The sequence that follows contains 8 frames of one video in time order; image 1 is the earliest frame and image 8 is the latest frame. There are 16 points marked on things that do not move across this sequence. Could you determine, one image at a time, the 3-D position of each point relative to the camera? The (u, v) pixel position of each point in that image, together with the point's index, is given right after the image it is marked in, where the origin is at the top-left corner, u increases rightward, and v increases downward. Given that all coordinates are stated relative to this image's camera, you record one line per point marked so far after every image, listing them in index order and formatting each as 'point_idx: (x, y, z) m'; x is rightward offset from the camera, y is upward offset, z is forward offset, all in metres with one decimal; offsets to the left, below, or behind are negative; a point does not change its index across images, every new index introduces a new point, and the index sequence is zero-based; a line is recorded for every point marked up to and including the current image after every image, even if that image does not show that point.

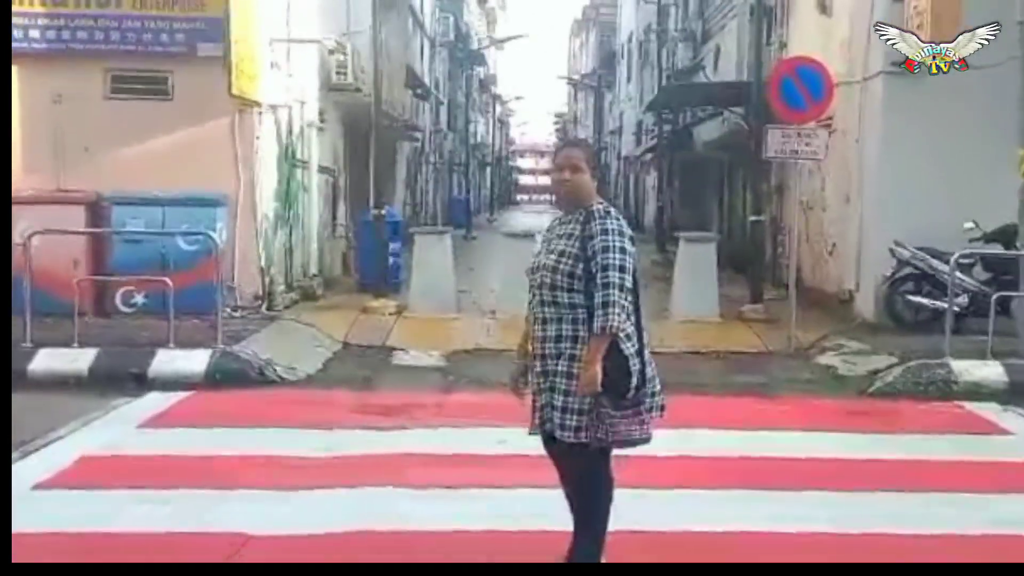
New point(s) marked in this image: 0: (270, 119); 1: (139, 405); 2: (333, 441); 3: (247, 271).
0: (-3.1, +2.2, +11.3) m
1: (-3.5, -1.1, +8.2) m
2: (-1.5, -1.3, +7.3) m
3: (-3.3, +0.2, +11.0) m
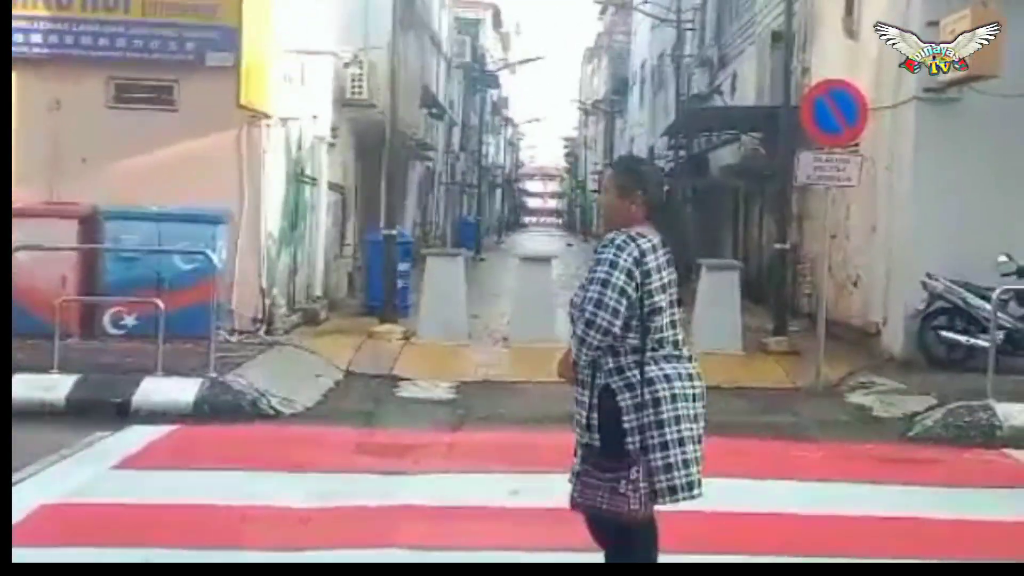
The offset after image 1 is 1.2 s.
0: (-2.9, +1.9, +10.9) m
1: (-3.4, -1.3, +7.7) m
2: (-1.4, -1.5, +6.7) m
3: (-3.2, 0.0, +10.5) m
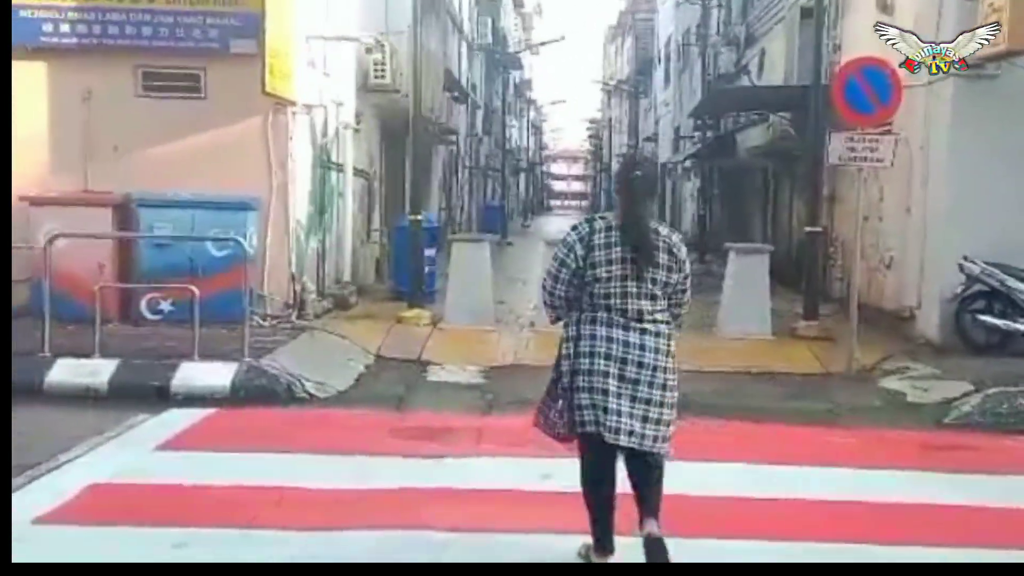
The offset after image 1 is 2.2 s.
0: (-2.6, +2.1, +10.9) m
1: (-3.1, -1.2, +7.7) m
2: (-1.1, -1.4, +6.7) m
3: (-2.8, +0.1, +10.6) m
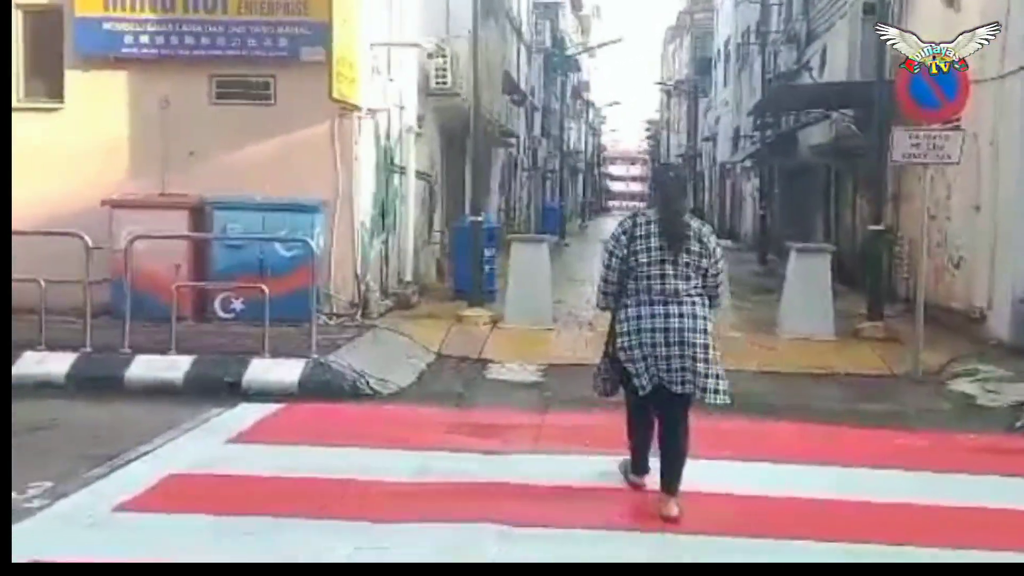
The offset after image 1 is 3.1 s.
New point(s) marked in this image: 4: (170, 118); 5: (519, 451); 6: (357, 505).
0: (-1.8, +2.1, +11.2) m
1: (-2.6, -1.2, +8.1) m
2: (-0.6, -1.4, +6.9) m
3: (-2.1, +0.1, +10.9) m
4: (-4.2, +2.1, +10.7) m
5: (+0.1, -1.4, +7.3) m
6: (-1.1, -1.5, +6.1) m
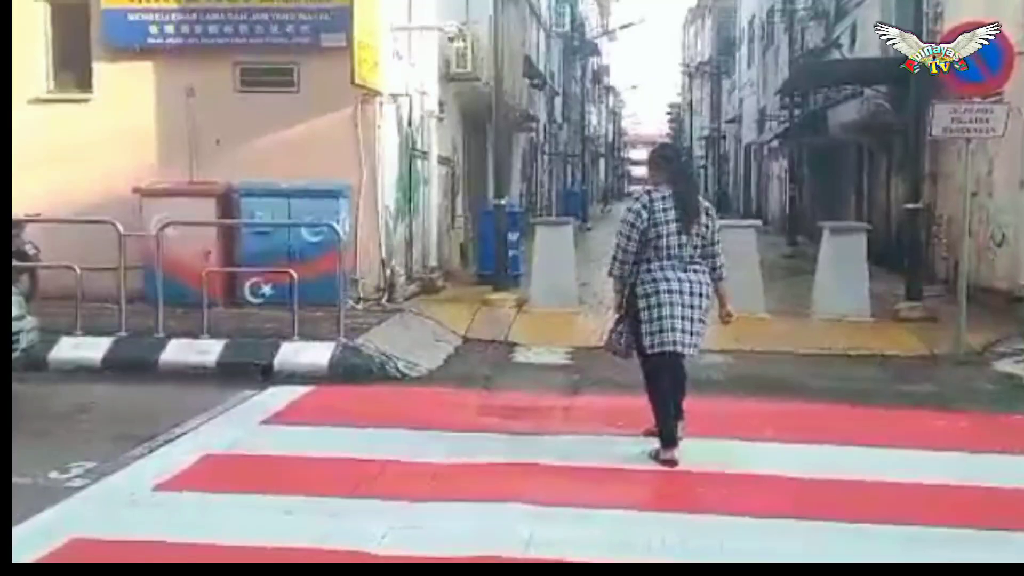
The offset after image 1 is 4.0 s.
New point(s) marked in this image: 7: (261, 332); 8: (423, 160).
0: (-1.5, +2.3, +11.1) m
1: (-2.3, -1.1, +8.1) m
2: (-0.4, -1.3, +6.9) m
3: (-1.8, +0.3, +10.9) m
4: (-3.9, +2.2, +10.7) m
5: (+0.3, -1.2, +7.3) m
6: (-0.9, -1.4, +6.1) m
7: (-2.8, -0.5, +9.6) m
8: (-1.2, +1.8, +12.1) m
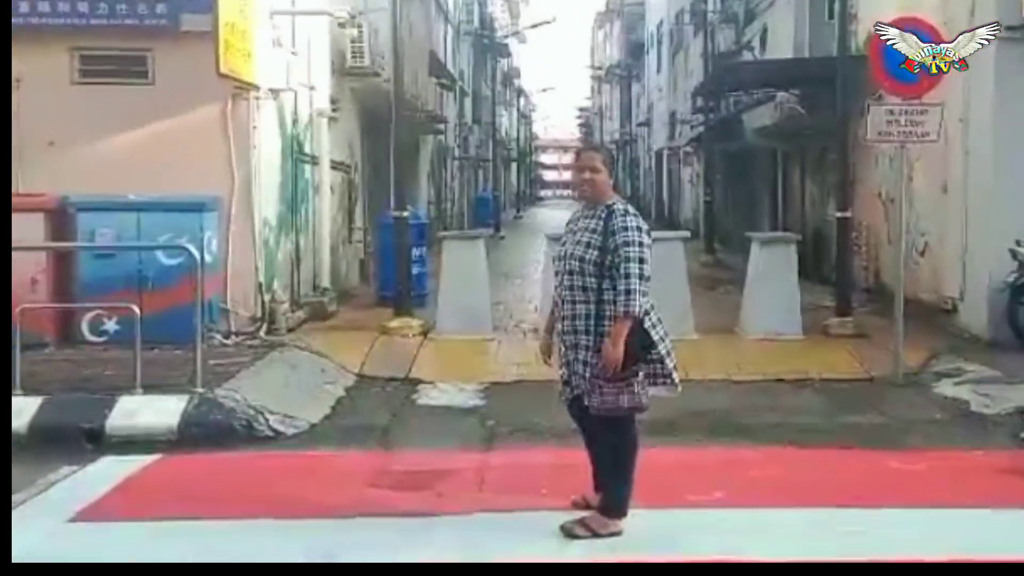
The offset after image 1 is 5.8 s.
0: (-2.6, +2.0, +9.6) m
1: (-3.1, -1.4, +6.5) m
2: (-1.0, -1.5, +5.5) m
3: (-2.8, 0.0, +9.3) m
4: (-5.0, +1.9, +9.0) m
5: (-0.3, -1.4, +5.9) m
6: (-1.4, -1.6, +4.6) m
7: (-3.6, -0.8, +7.9) m
8: (-2.4, +1.5, +10.6) m
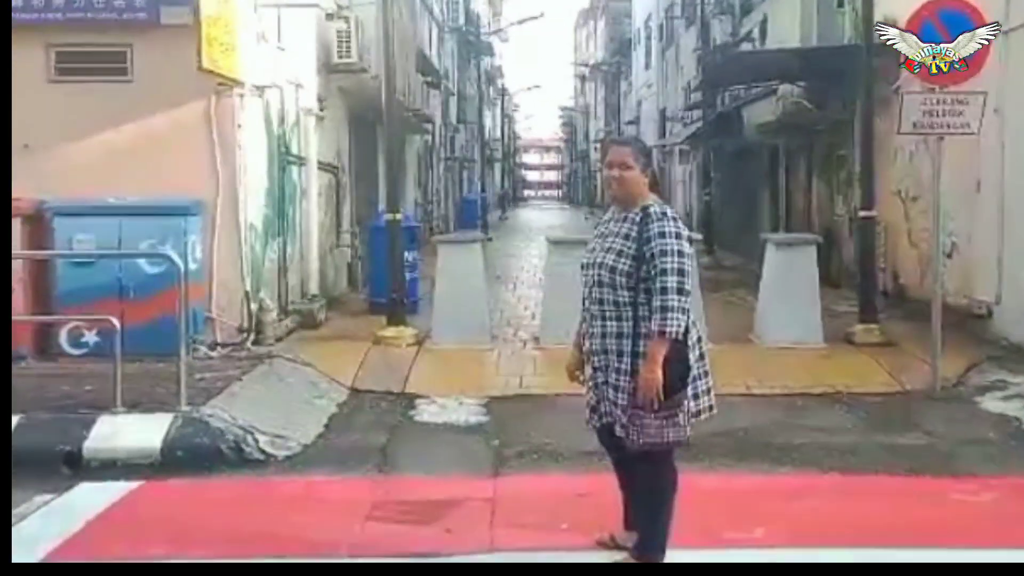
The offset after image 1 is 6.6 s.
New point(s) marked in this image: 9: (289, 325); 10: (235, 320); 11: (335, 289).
0: (-2.6, +1.9, +9.1) m
1: (-3.0, -1.4, +5.9) m
2: (-0.9, -1.6, +5.0) m
3: (-2.8, -0.1, +8.8) m
4: (-5.0, +1.8, +8.4) m
5: (-0.3, -1.5, +5.4) m
6: (-1.3, -1.7, +4.1) m
7: (-3.6, -0.9, +7.4) m
8: (-2.4, +1.4, +10.0) m
9: (-2.4, -0.4, +9.4) m
10: (-2.8, -0.3, +8.7) m
11: (-2.3, 0.0, +11.4) m
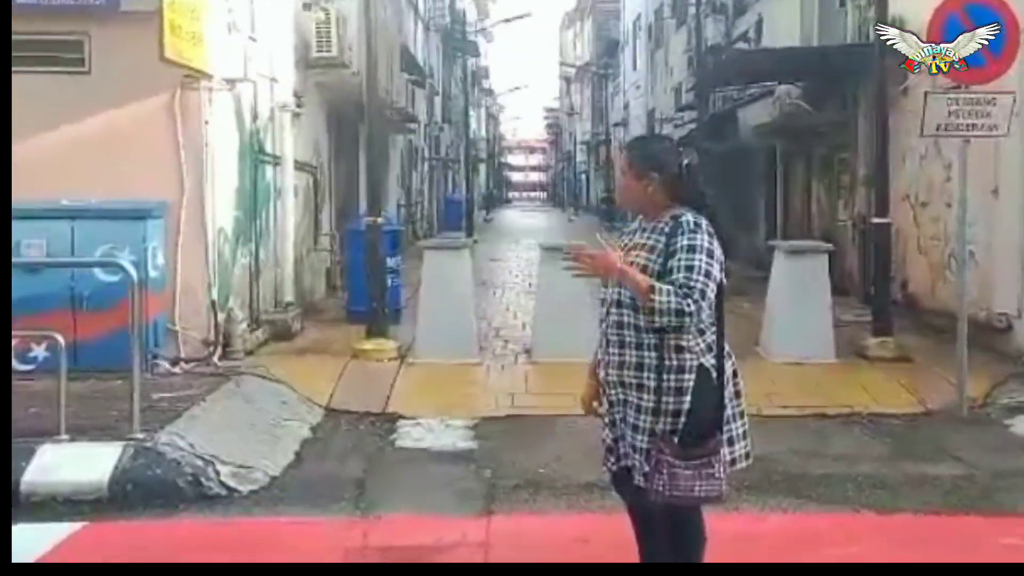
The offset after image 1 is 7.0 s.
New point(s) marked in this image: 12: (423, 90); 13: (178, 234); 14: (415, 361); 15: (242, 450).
0: (-2.7, +1.8, +8.4) m
1: (-3.0, -1.5, +5.3) m
2: (-1.0, -1.7, +4.4) m
3: (-2.9, -0.2, +8.1) m
4: (-5.0, +1.7, +7.7) m
5: (-0.3, -1.6, +4.8) m
6: (-1.3, -1.8, +3.5) m
7: (-3.7, -1.0, +6.7) m
8: (-2.5, +1.3, +9.4) m
9: (-2.5, -0.5, +8.7) m
10: (-2.9, -0.4, +8.0) m
11: (-2.4, -0.1, +10.7) m
12: (-1.7, +3.8, +16.9) m
13: (-3.0, +0.5, +8.0) m
14: (-0.9, -0.7, +8.3) m
15: (-1.9, -1.1, +6.3) m
